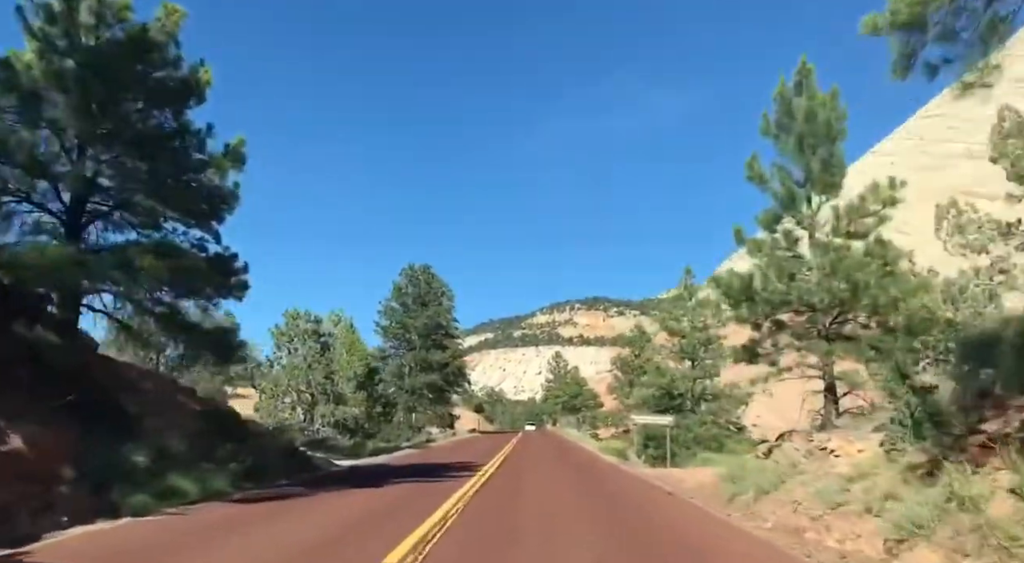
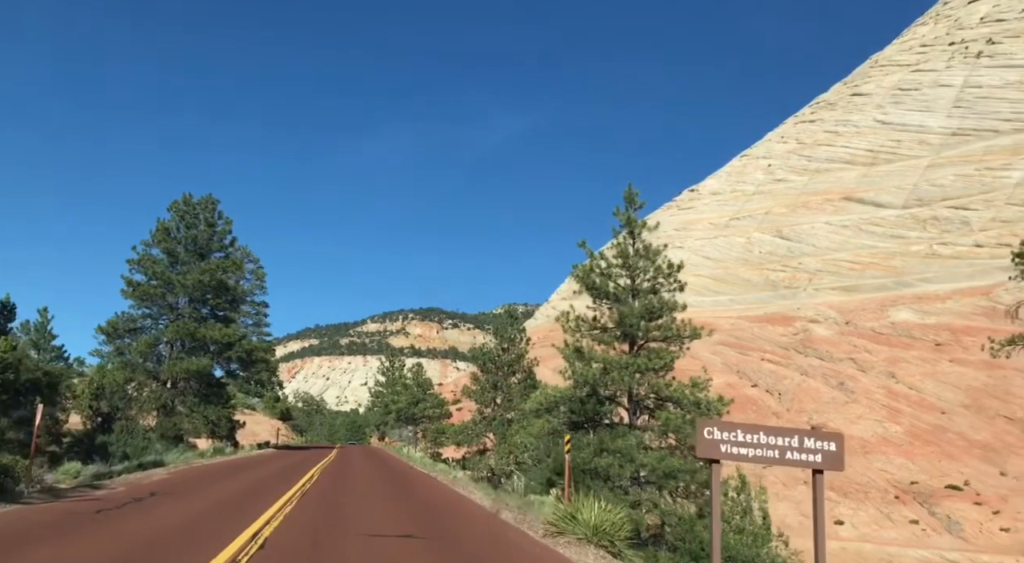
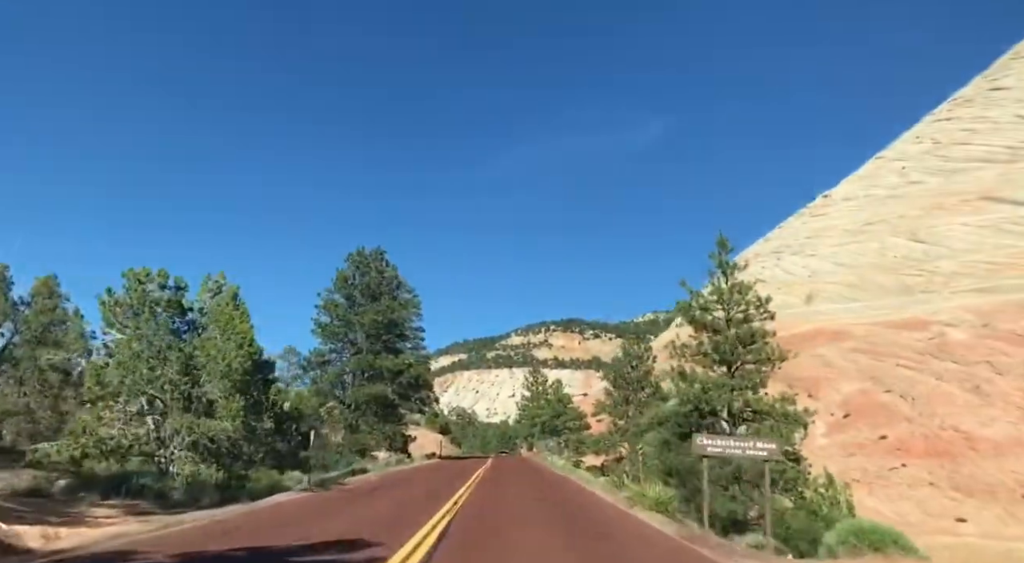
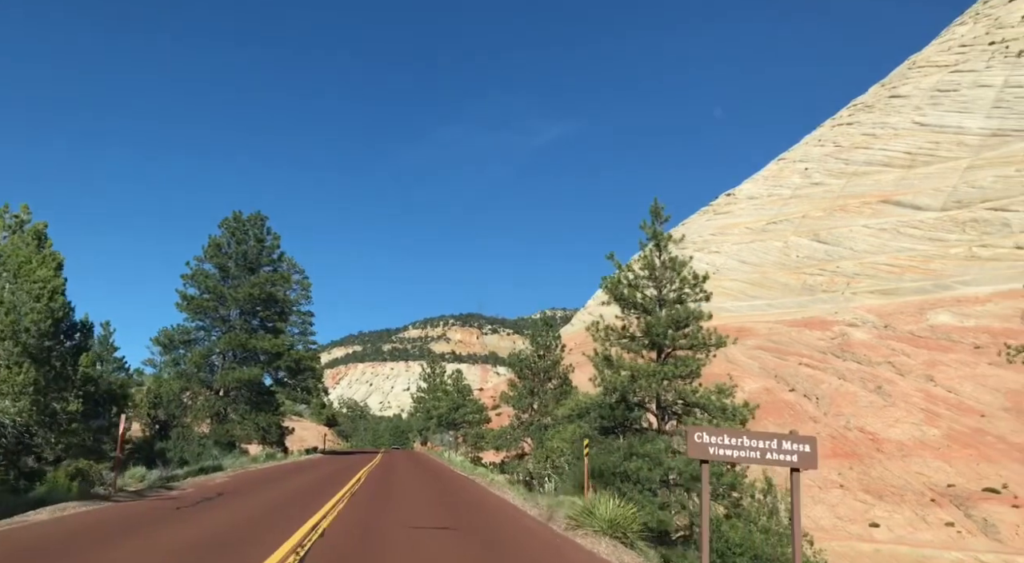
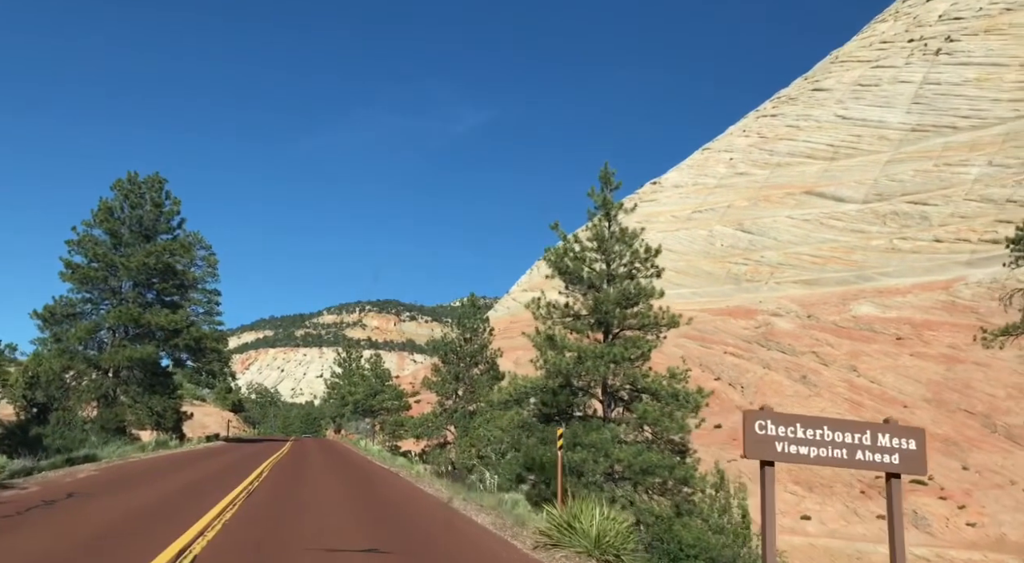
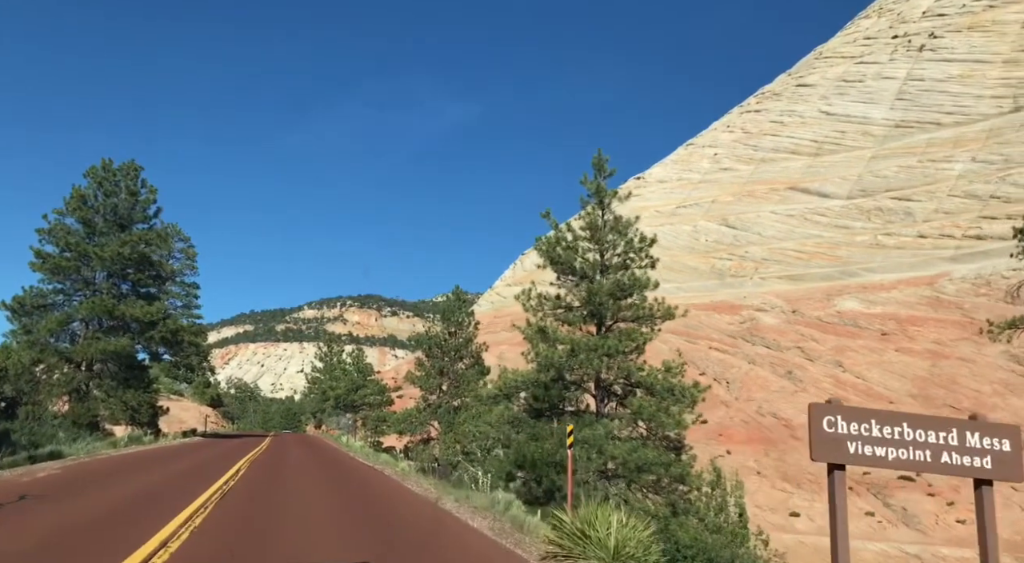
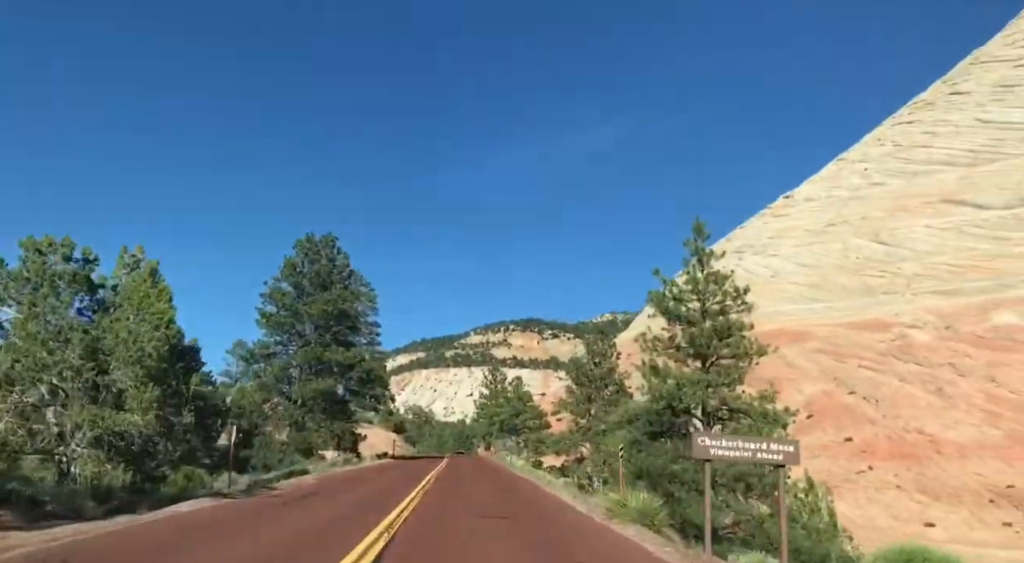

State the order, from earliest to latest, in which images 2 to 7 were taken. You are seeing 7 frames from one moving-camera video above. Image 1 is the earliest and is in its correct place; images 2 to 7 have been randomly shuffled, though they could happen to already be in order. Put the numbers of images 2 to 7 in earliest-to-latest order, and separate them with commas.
3, 7, 4, 2, 5, 6
